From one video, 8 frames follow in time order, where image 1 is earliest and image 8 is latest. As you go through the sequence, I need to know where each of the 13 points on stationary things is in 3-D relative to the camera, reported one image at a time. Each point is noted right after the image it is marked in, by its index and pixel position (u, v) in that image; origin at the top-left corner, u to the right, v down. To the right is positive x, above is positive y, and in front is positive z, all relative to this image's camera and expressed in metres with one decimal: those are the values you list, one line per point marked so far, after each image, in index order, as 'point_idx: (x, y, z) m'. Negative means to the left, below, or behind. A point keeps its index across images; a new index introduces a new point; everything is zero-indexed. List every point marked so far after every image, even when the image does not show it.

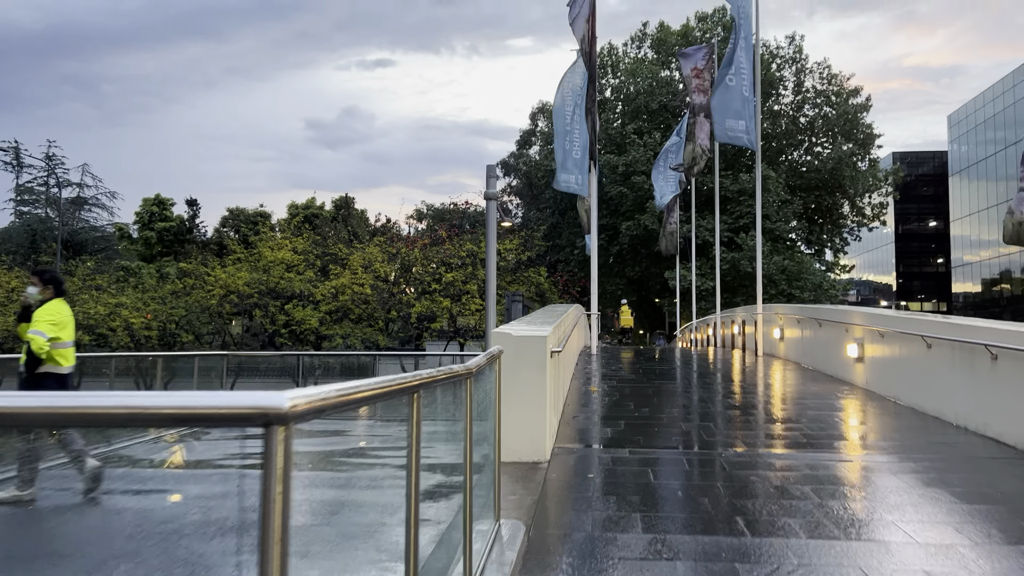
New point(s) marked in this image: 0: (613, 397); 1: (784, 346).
0: (+1.0, -1.1, +8.2) m
1: (+4.0, -0.9, +12.0) m
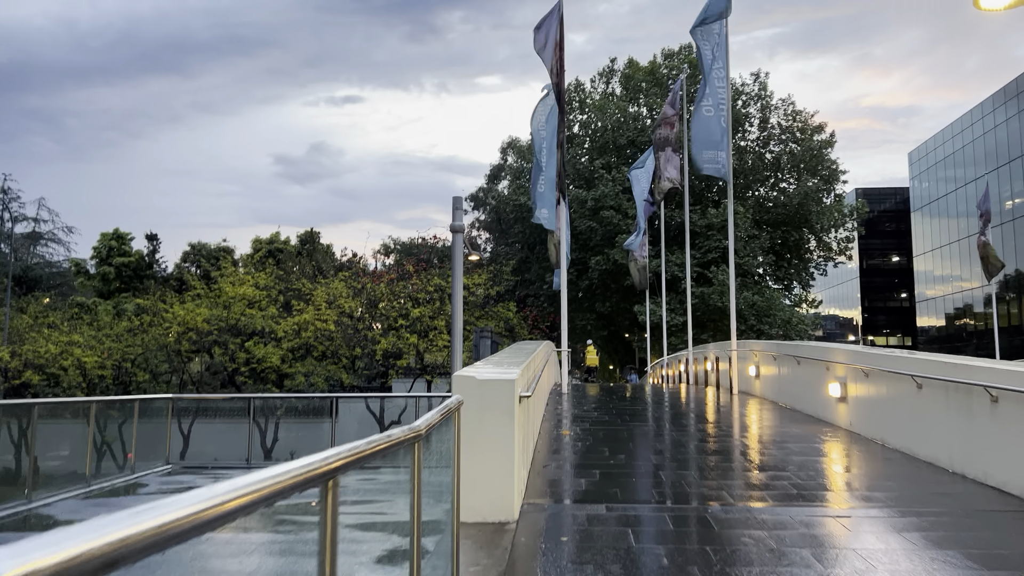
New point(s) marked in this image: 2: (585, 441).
0: (+0.7, -1.5, +7.7) m
1: (+3.6, -1.4, +11.7) m
2: (+0.7, -1.5, +7.6) m
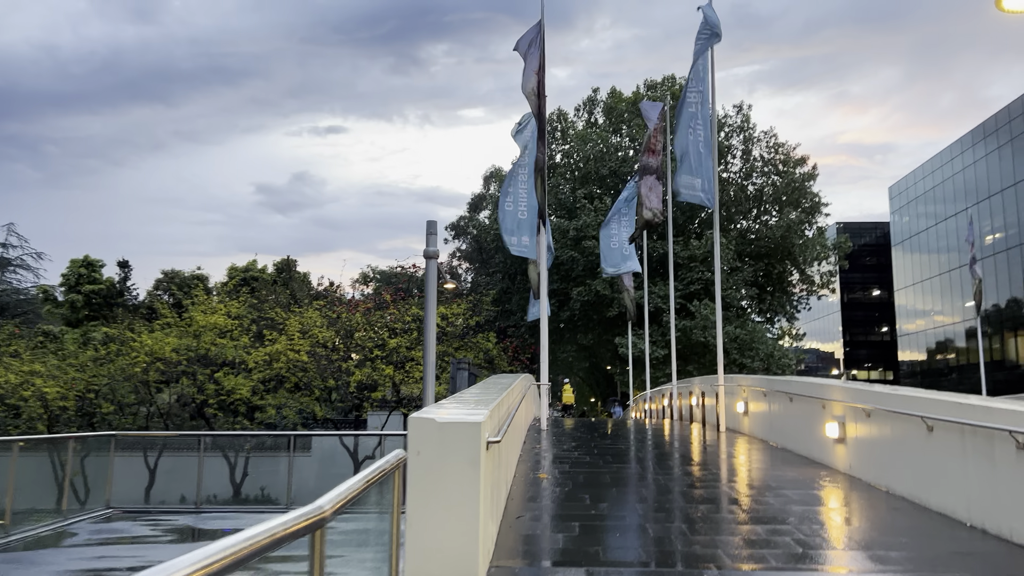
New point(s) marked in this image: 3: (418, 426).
0: (+0.5, -1.7, +7.1) m
1: (+3.2, -1.8, +11.1) m
2: (+0.5, -1.7, +7.0) m
3: (-0.4, -0.7, +3.9) m
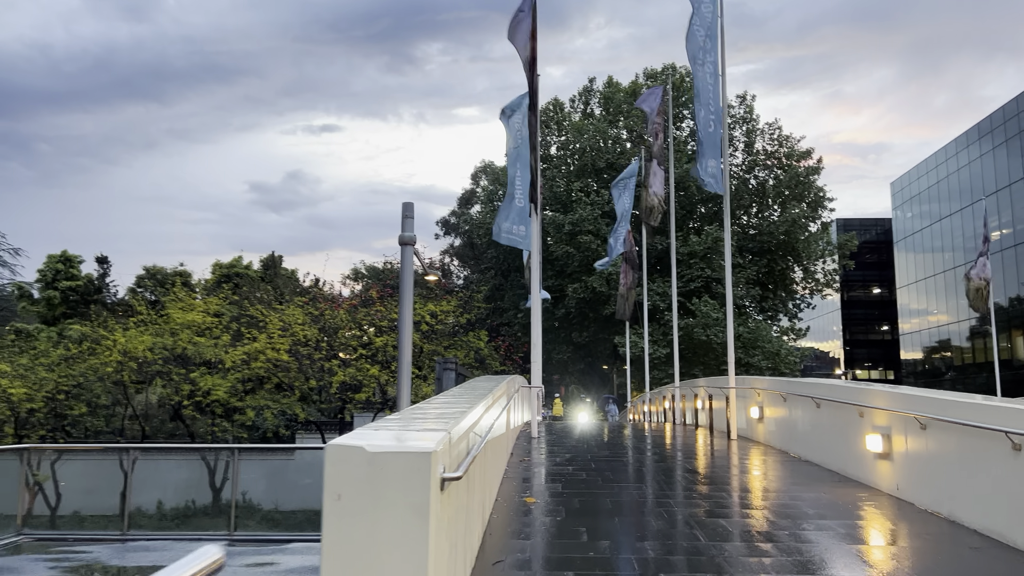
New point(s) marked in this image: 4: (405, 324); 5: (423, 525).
0: (+0.3, -1.6, +5.9) m
1: (+3.1, -1.7, +9.9) m
2: (+0.3, -1.6, +5.8) m
3: (-0.6, -0.6, +2.7) m
4: (-1.2, -0.3, +9.0) m
5: (-0.3, -0.8, +2.6) m
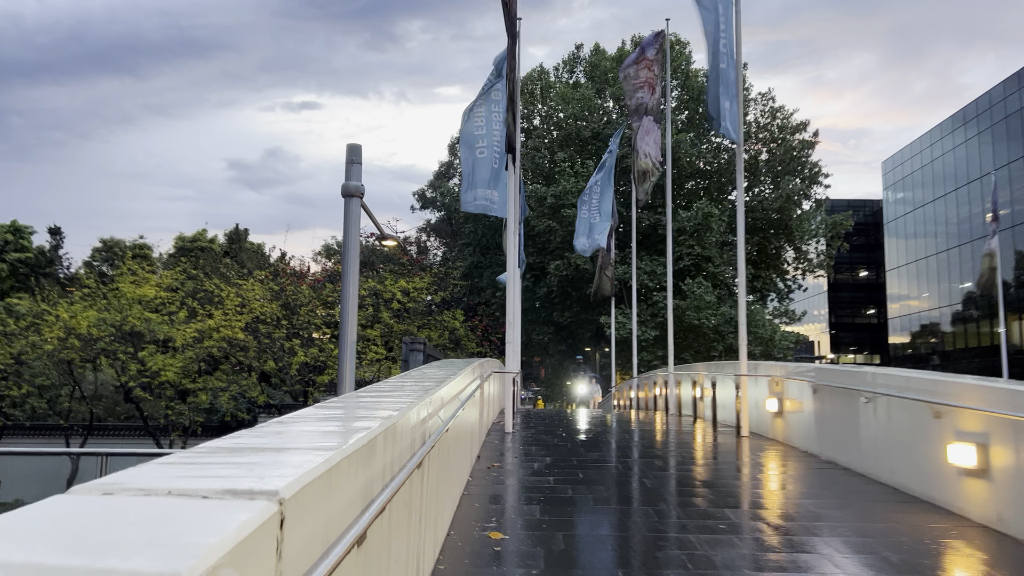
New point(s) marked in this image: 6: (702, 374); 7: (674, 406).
0: (+0.1, -1.4, +4.2) m
1: (+2.8, -1.4, +8.3) m
2: (+0.1, -1.4, +4.1) m
3: (-0.7, -0.4, +1.0) m
4: (-1.4, 0.0, +7.3) m
5: (-0.4, -0.6, +0.9) m
6: (+2.7, -1.2, +11.6) m
7: (+2.7, -1.9, +13.6) m
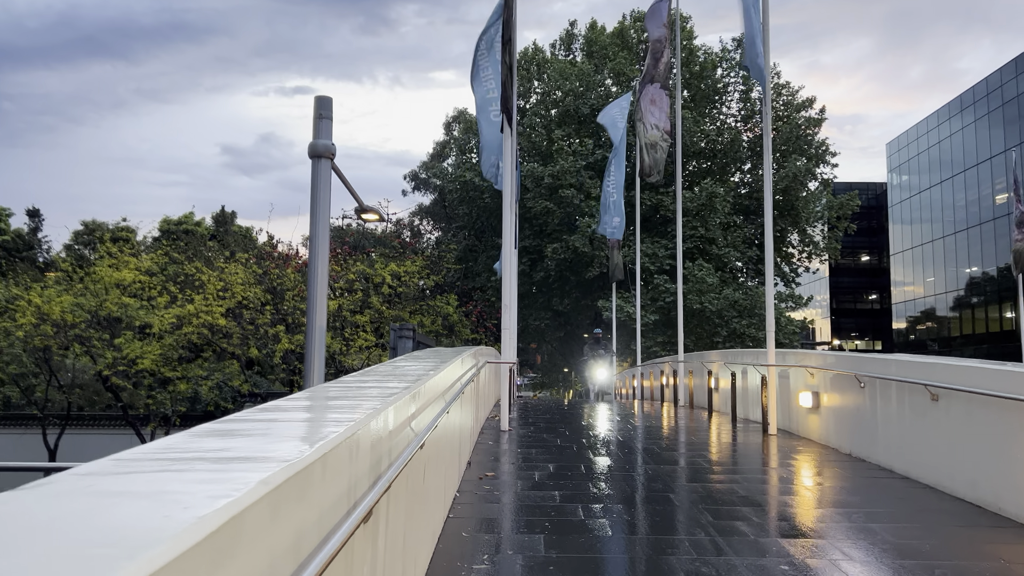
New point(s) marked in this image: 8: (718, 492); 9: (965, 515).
0: (+0.1, -1.2, +3.2) m
1: (+2.7, -1.2, +7.3) m
2: (+0.1, -1.2, +3.1) m
3: (-0.7, -0.3, -0.1) m
4: (-1.5, +0.2, +6.2) m
5: (-0.4, -0.5, -0.1) m
6: (+2.7, -0.9, +10.6) m
7: (+2.6, -1.7, +12.5) m
8: (+1.4, -1.4, +5.5) m
9: (+2.5, -1.2, +4.6) m
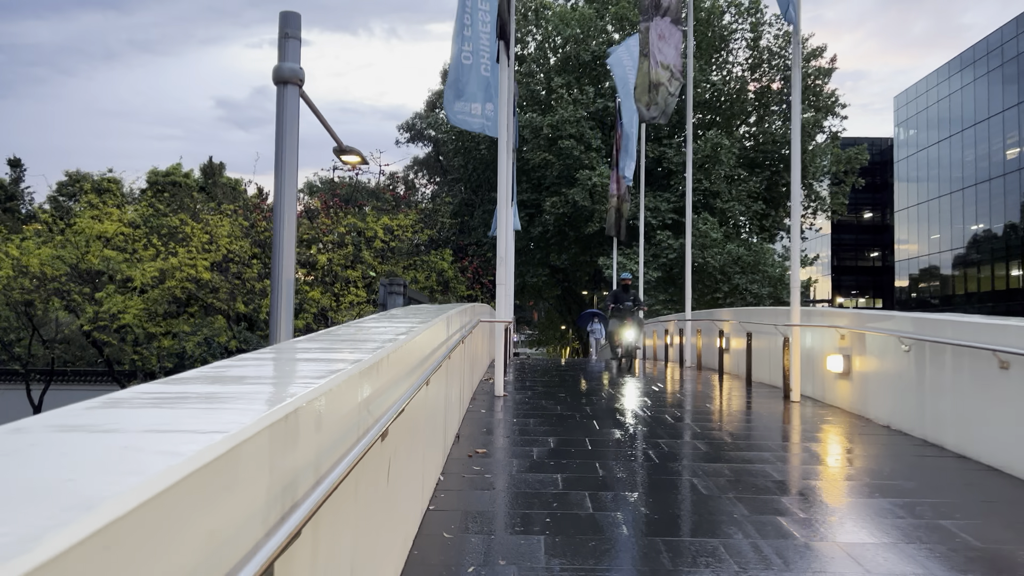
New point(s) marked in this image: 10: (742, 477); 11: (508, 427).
0: (+0.1, -1.1, +2.4) m
1: (+2.7, -0.8, +6.6) m
2: (+0.1, -1.1, +2.4) m
3: (-0.7, -0.3, -0.9) m
4: (-1.5, +0.6, +5.4) m
5: (-0.4, -0.5, -0.9) m
6: (+2.6, -0.4, +9.8) m
7: (+2.6, -1.0, +11.8) m
8: (+1.4, -1.1, +4.8) m
9: (+2.5, -1.0, +3.9) m
10: (+1.3, -1.1, +4.6) m
11: (0.0, -1.0, +5.9) m
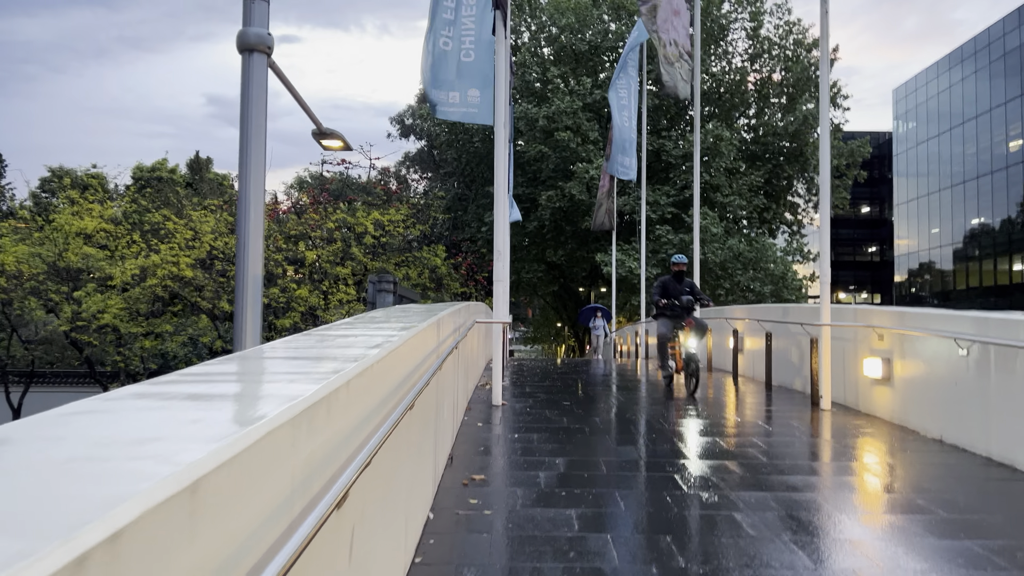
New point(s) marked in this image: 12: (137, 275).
0: (+0.1, -1.0, +1.7) m
1: (+2.7, -0.8, +5.9) m
2: (+0.1, -1.0, +1.7) m
3: (-0.6, -0.3, -1.6) m
4: (-1.5, +0.6, +4.7) m
5: (-0.4, -0.5, -1.6) m
6: (+2.6, -0.3, +9.2) m
7: (+2.5, -0.9, +11.2) m
8: (+1.4, -1.1, +4.1) m
9: (+2.5, -1.0, +3.2) m
10: (+1.3, -1.1, +3.9) m
11: (0.0, -1.0, +5.3) m
12: (-9.1, +0.3, +19.9) m
